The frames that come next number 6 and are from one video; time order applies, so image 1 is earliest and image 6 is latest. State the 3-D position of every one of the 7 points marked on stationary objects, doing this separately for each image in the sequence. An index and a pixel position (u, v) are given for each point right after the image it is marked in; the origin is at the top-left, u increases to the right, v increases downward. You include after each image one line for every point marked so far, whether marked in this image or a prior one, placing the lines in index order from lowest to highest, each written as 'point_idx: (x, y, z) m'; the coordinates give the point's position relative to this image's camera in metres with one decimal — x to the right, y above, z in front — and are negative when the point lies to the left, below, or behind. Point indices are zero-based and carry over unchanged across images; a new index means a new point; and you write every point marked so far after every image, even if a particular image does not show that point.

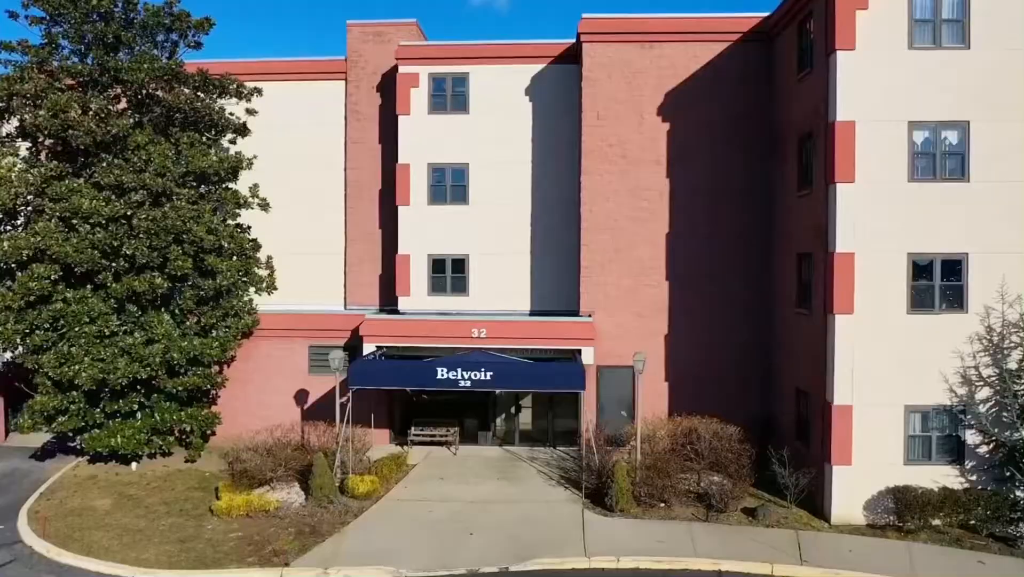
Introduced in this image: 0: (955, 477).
0: (+8.2, -3.5, +15.9) m
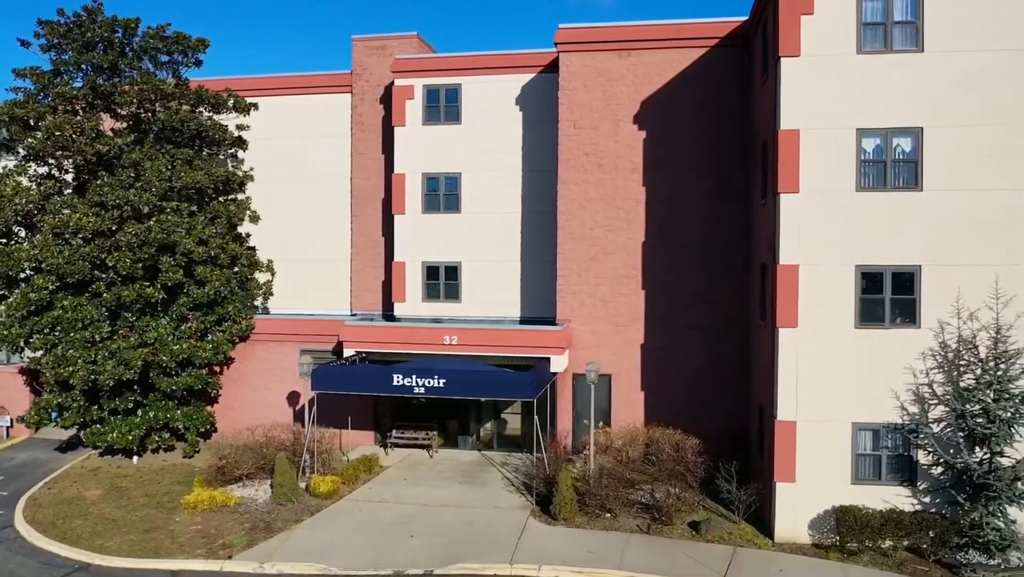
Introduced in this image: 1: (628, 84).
0: (+7.0, -3.7, +15.3) m
1: (+2.7, +4.8, +20.0) m
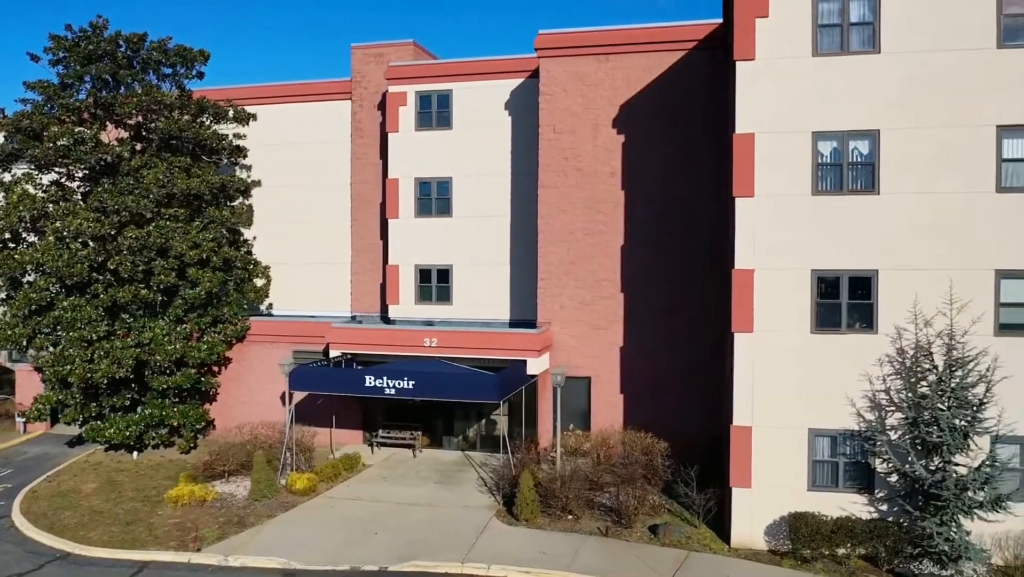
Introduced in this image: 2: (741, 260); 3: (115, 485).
0: (+6.2, -3.8, +15.1) m
1: (+2.2, +4.7, +20.1) m
2: (+4.1, +0.5, +15.4) m
3: (-9.1, -4.5, +19.6) m
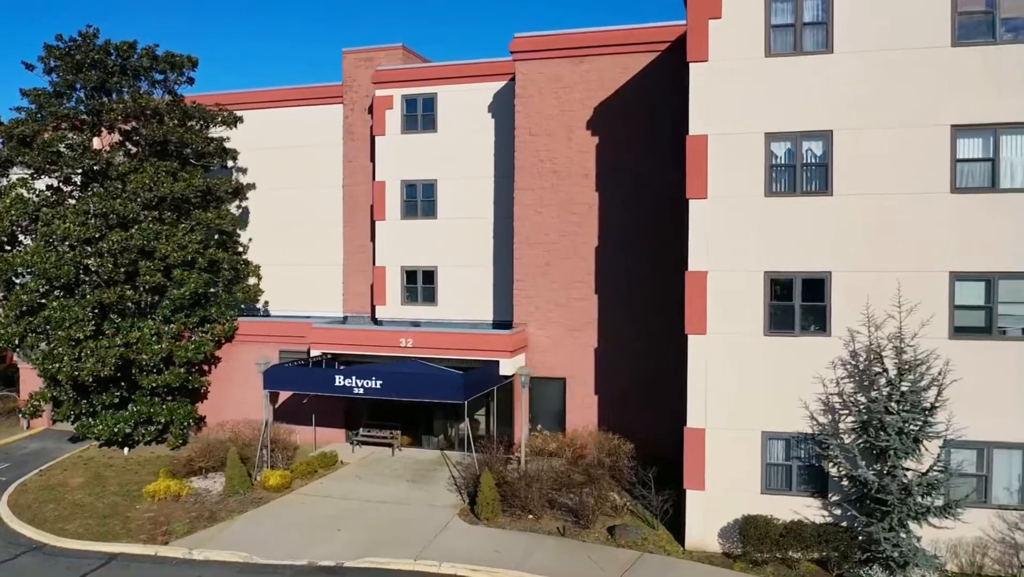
0: (+5.3, -3.8, +14.9) m
1: (+1.6, +4.7, +20.1) m
2: (+3.3, +0.5, +15.4) m
3: (-9.7, -4.5, +20.2) m
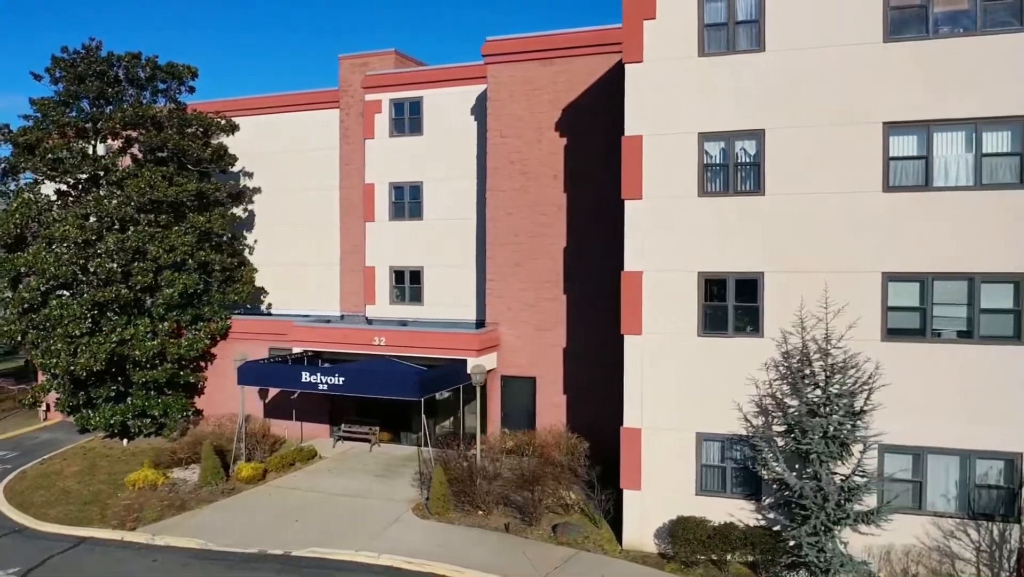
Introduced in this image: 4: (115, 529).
0: (+4.1, -3.9, +14.8) m
1: (+0.9, +4.7, +20.3) m
2: (+2.2, +0.5, +15.4) m
3: (-10.4, -4.5, +21.3) m
4: (-8.1, -4.9, +17.5) m
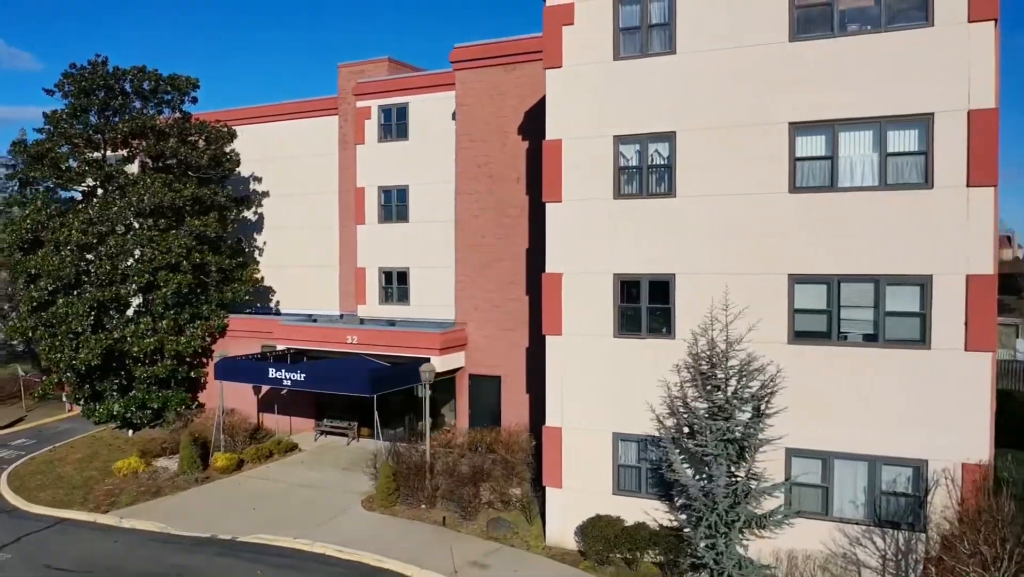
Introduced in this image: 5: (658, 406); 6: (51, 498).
0: (+2.6, -3.9, +14.9) m
1: (0.0, +4.6, +20.7) m
2: (+0.8, +0.5, +15.7) m
3: (-11.2, -4.5, +22.8) m
4: (-9.3, -4.9, +18.8) m
5: (+2.5, -2.0, +14.8) m
6: (-10.7, -4.9, +19.8) m
